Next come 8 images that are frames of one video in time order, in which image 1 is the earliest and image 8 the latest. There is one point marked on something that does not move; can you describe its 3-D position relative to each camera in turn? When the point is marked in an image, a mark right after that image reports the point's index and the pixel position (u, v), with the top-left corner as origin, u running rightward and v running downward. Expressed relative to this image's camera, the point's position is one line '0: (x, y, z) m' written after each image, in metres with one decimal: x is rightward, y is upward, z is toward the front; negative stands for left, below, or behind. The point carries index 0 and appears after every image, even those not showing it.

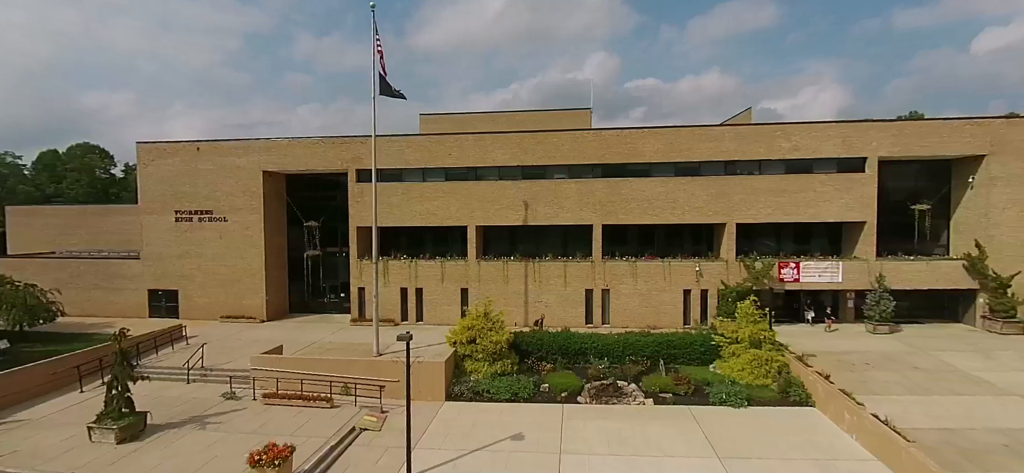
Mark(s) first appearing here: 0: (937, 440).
0: (+12.9, -6.2, +13.9) m
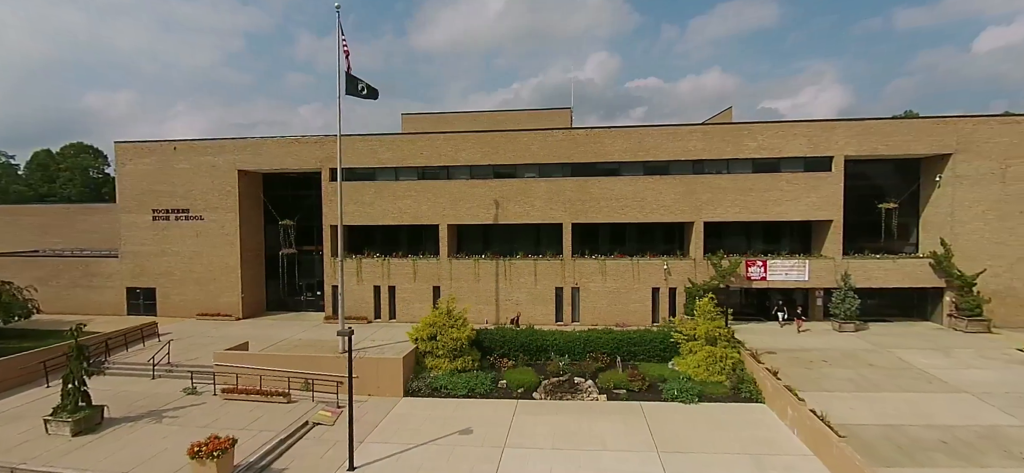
0: (+11.1, -6.1, +14.0) m
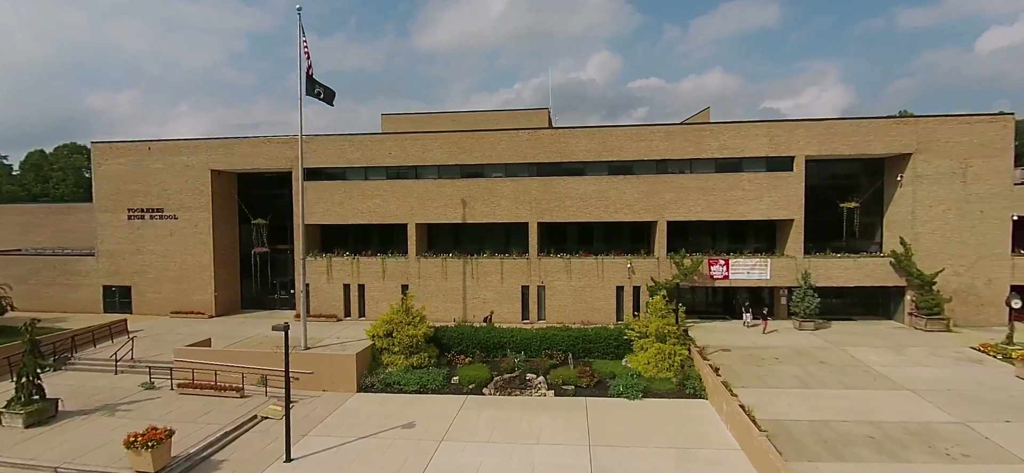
0: (+9.1, -6.0, +14.3) m
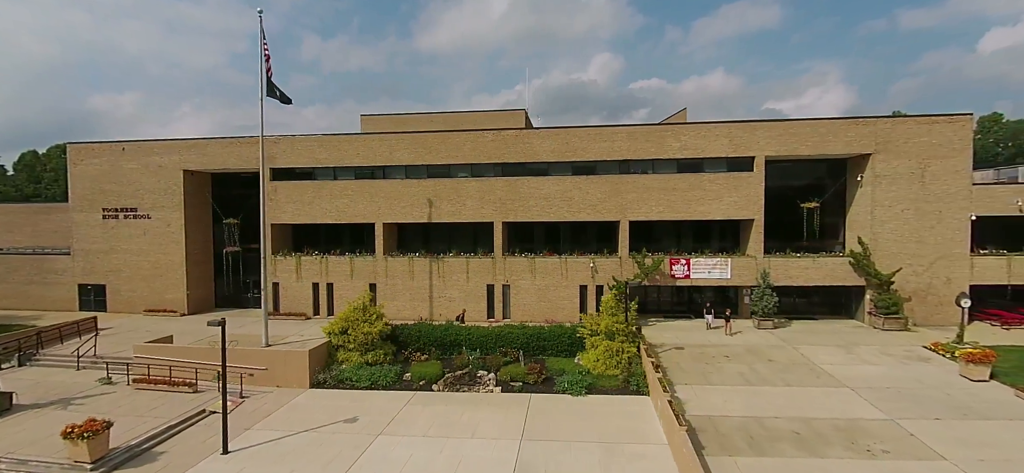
0: (+7.0, -6.0, +14.5) m
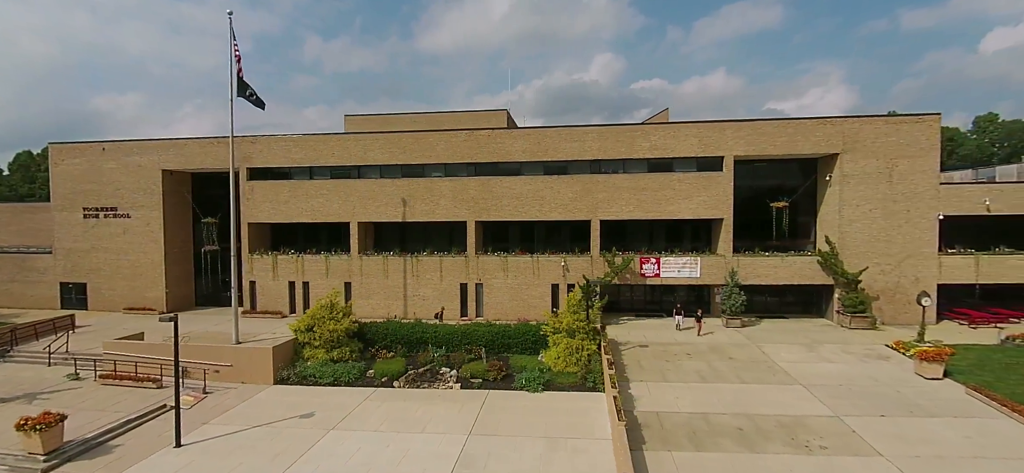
0: (+5.4, -5.9, +14.7) m
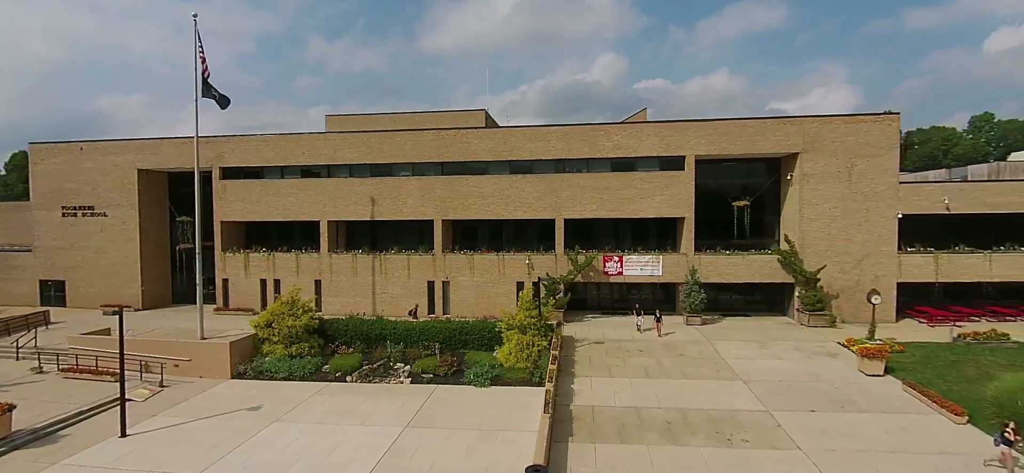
0: (+3.3, -5.8, +15.0) m
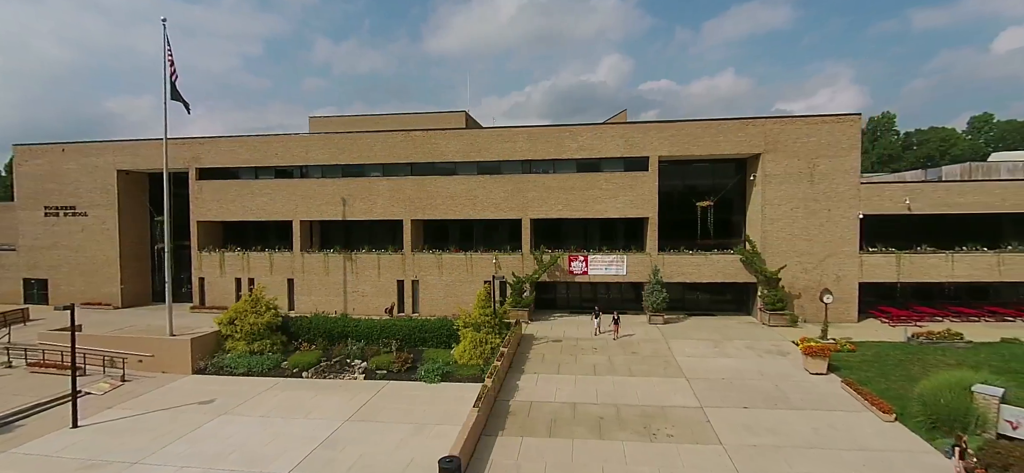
0: (+1.2, -5.8, +15.3) m
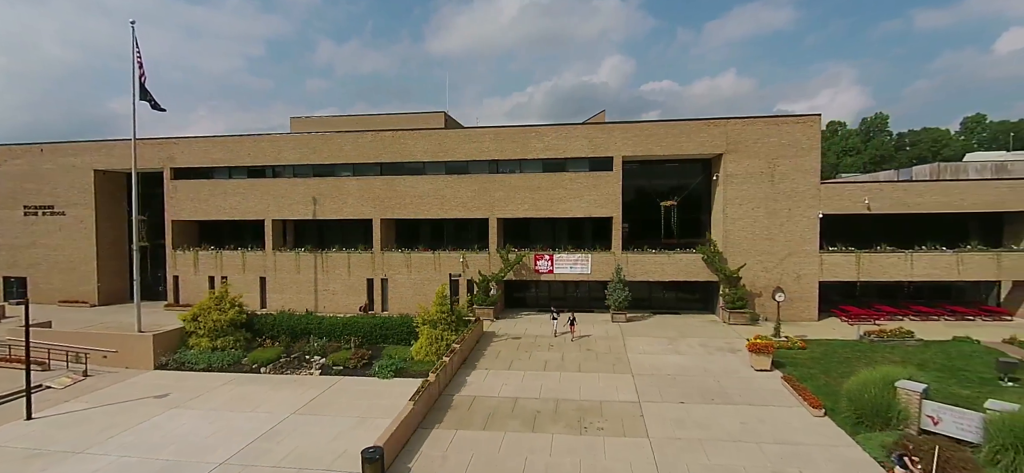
0: (-0.8, -5.7, +15.6) m
